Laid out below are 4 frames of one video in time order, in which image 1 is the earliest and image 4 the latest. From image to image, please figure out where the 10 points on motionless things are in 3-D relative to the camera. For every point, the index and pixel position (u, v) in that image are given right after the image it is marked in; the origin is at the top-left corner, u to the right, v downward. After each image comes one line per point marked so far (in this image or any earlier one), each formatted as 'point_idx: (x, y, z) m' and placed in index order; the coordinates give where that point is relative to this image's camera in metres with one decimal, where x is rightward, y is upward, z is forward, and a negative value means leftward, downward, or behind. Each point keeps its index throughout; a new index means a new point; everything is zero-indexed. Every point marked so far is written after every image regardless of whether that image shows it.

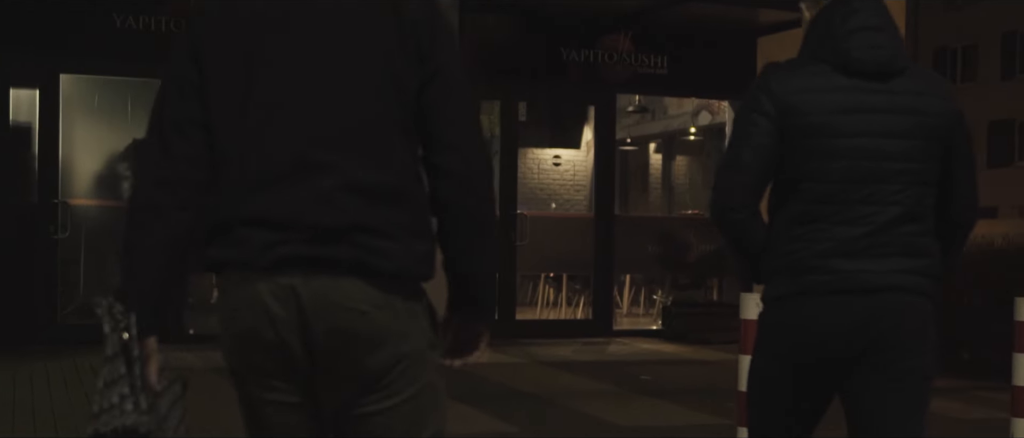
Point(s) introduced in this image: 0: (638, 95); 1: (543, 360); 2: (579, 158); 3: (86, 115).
0: (+1.2, +1.1, +11.2) m
1: (+0.2, -1.1, +9.2) m
2: (+0.6, +0.5, +11.1) m
3: (-3.3, +0.8, +9.5) m
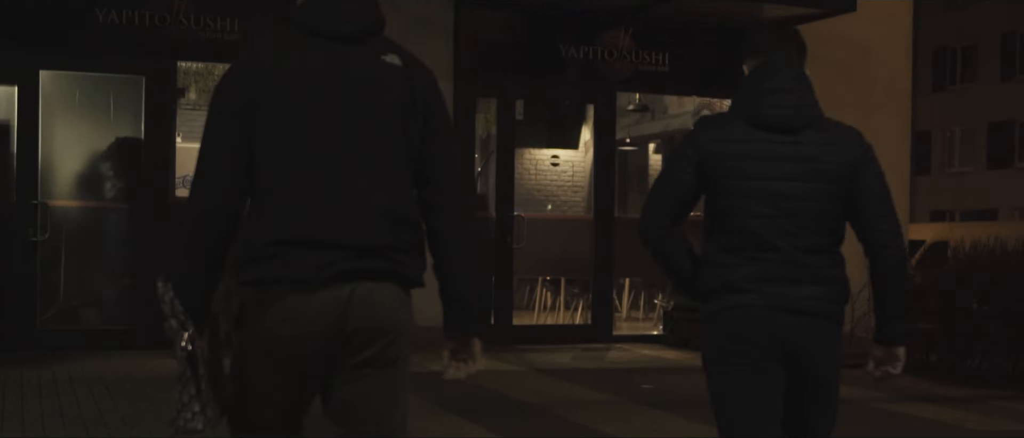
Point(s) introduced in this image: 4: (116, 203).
0: (+1.1, +1.1, +10.9) m
1: (+0.2, -1.1, +8.8) m
2: (+0.6, +0.5, +10.7) m
3: (-3.3, +0.8, +9.2) m
4: (-3.0, +0.1, +9.2) m
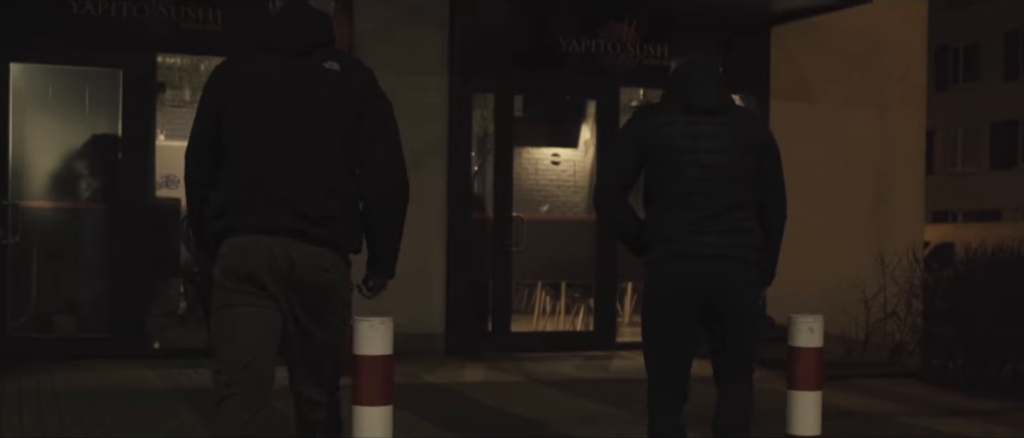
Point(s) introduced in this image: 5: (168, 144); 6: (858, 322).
0: (+1.1, +1.1, +10.4) m
1: (+0.2, -1.1, +8.4) m
2: (+0.6, +0.5, +10.2) m
3: (-3.4, +0.8, +8.7) m
4: (-3.0, +0.1, +8.8) m
5: (-2.5, +0.6, +9.0) m
6: (+3.2, -0.9, +11.1) m
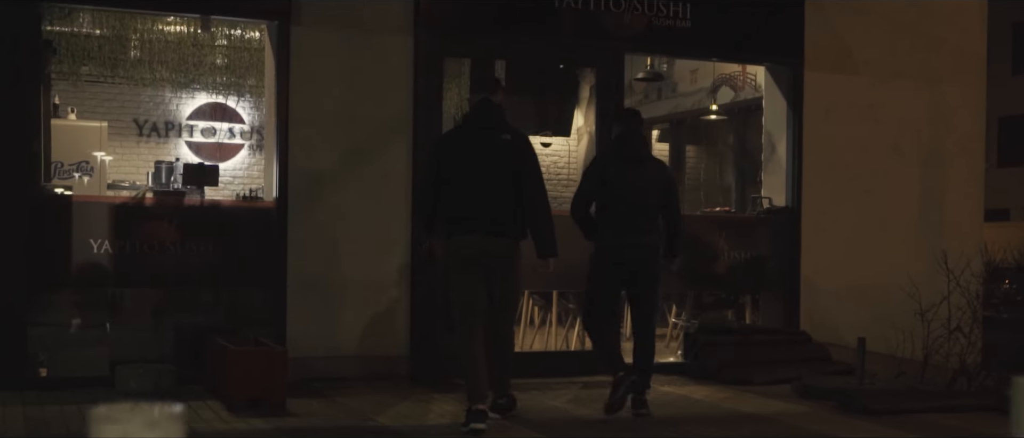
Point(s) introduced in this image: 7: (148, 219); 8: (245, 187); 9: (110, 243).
0: (+1.0, +1.2, +8.6) m
1: (+0.1, -1.1, +6.5) m
2: (+0.4, +0.6, +8.4) m
3: (-3.5, +0.8, +6.8) m
4: (-3.1, +0.1, +6.9) m
5: (-2.6, +0.6, +7.1) m
6: (+3.1, -0.9, +9.3) m
7: (-2.2, 0.0, +7.3) m
8: (-1.7, +0.2, +7.6) m
9: (-2.4, -0.1, +7.2) m
